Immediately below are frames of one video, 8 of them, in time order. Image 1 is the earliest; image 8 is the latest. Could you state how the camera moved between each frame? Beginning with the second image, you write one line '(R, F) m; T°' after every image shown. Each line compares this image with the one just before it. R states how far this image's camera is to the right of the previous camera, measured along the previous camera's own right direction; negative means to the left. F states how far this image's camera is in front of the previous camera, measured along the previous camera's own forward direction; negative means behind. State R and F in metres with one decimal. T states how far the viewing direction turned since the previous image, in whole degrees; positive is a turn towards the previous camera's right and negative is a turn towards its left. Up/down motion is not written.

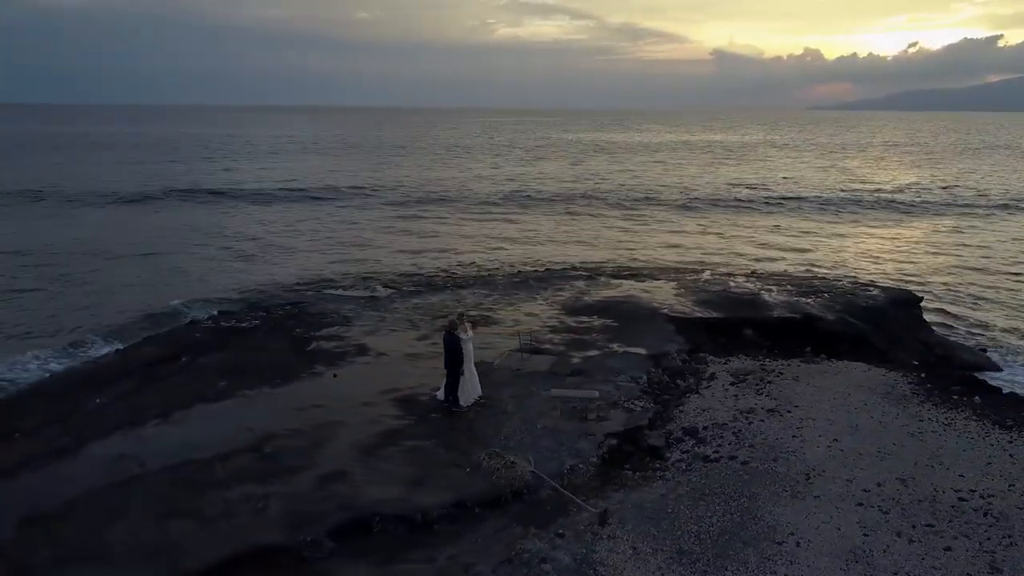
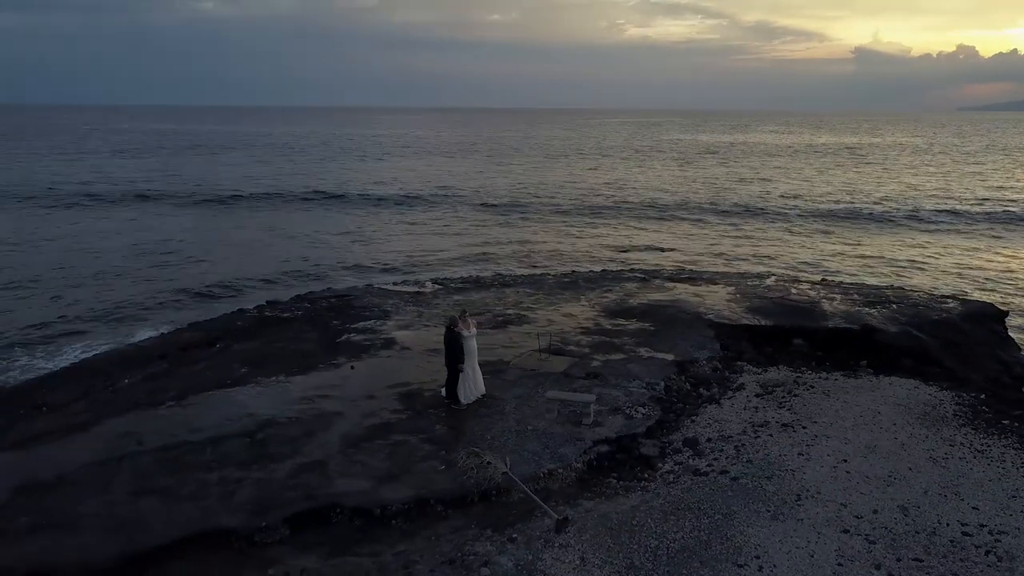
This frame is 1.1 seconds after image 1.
(+1.8, +0.3) m; -8°
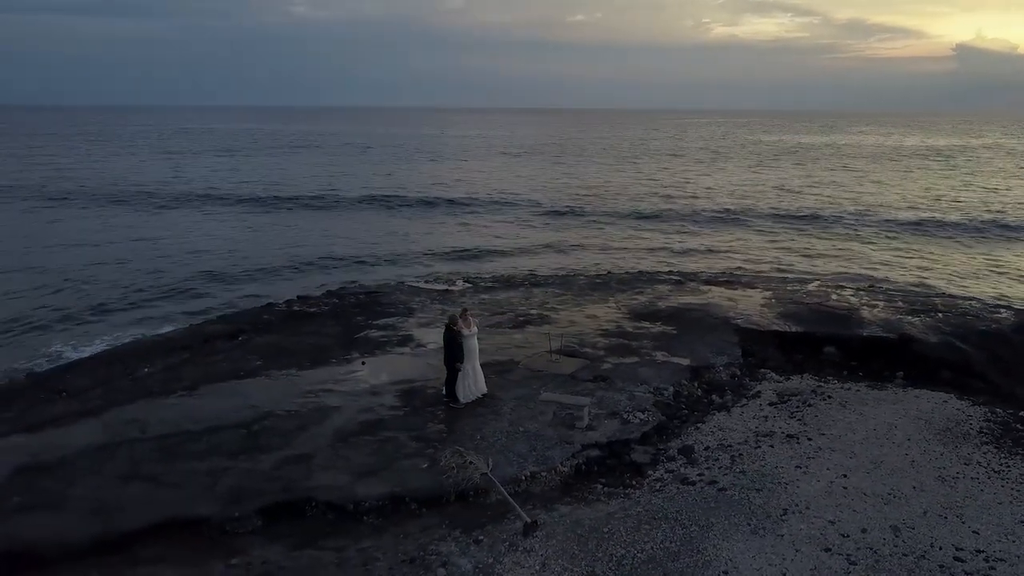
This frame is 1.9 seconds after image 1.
(+1.2, +0.2) m; -5°
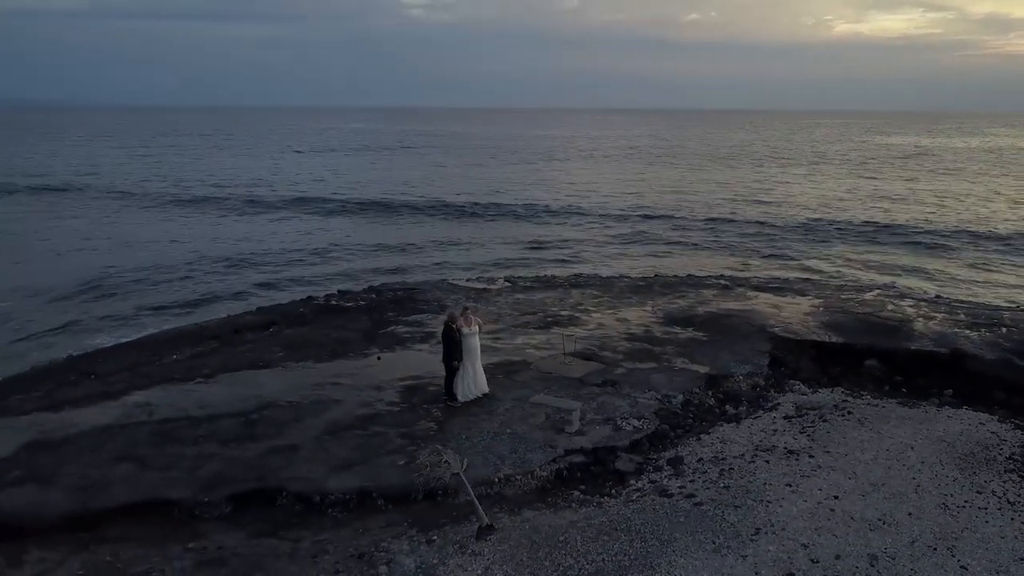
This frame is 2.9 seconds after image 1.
(+1.6, +0.3) m; -7°
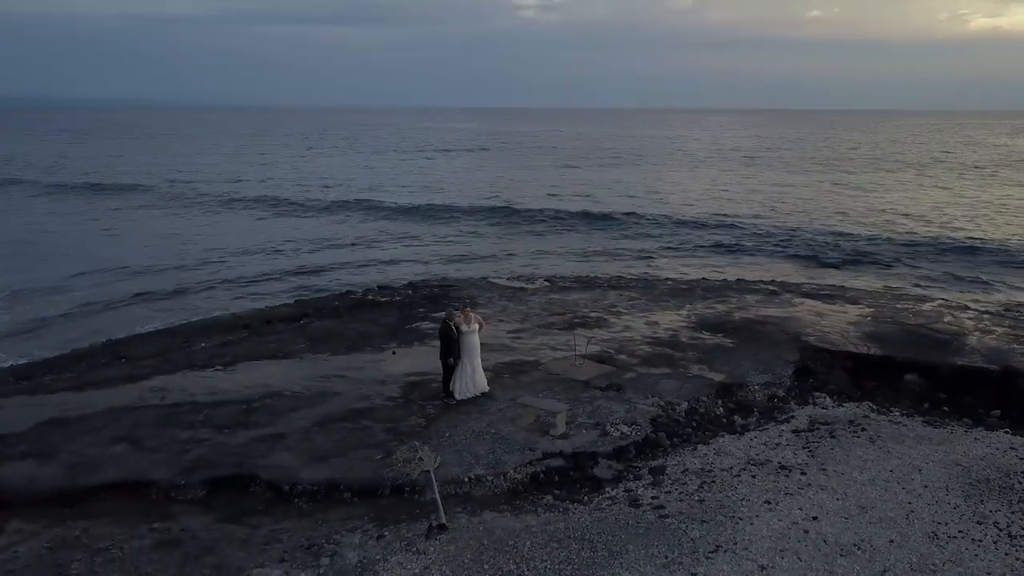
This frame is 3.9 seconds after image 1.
(+1.6, +0.3) m; -7°
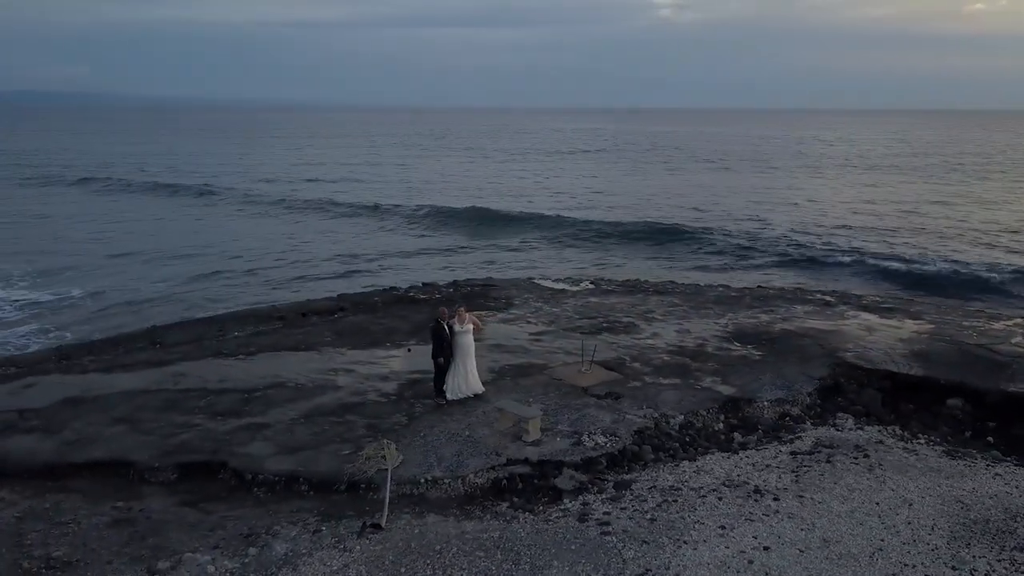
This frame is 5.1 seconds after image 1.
(+2.0, +0.4) m; -9°
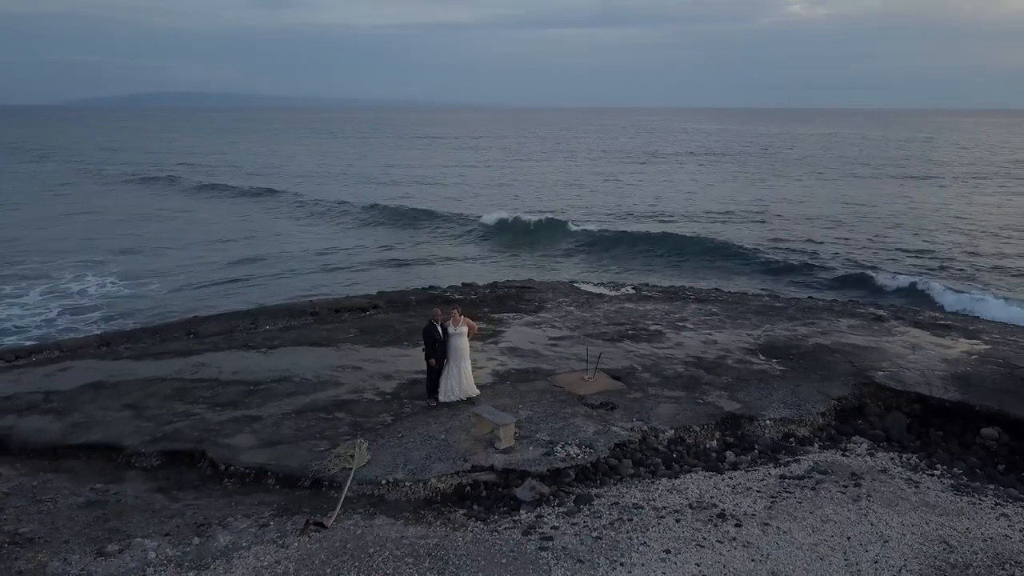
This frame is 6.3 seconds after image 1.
(+1.8, +0.3) m; -8°
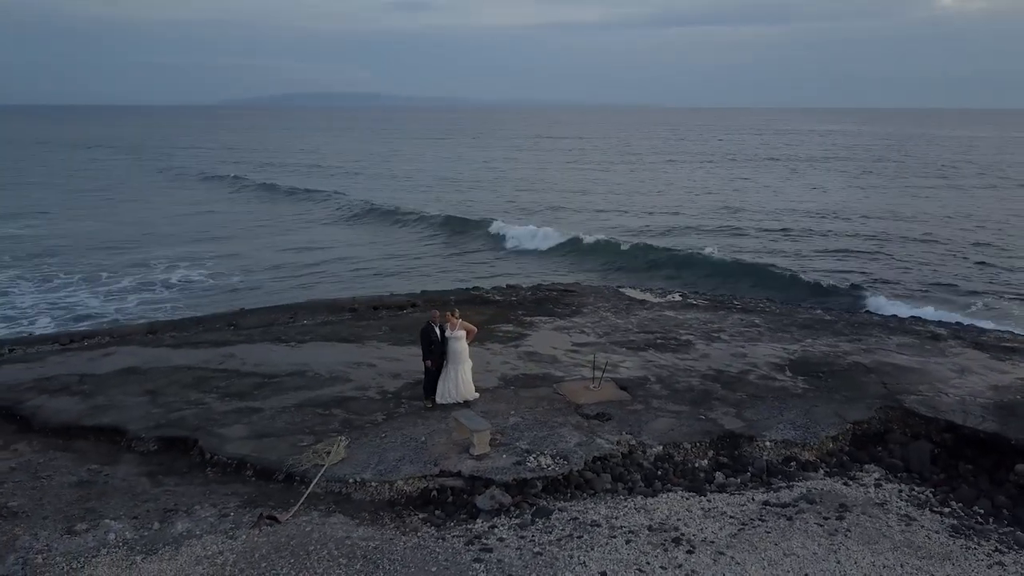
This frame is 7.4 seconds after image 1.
(+1.8, +0.3) m; -8°
